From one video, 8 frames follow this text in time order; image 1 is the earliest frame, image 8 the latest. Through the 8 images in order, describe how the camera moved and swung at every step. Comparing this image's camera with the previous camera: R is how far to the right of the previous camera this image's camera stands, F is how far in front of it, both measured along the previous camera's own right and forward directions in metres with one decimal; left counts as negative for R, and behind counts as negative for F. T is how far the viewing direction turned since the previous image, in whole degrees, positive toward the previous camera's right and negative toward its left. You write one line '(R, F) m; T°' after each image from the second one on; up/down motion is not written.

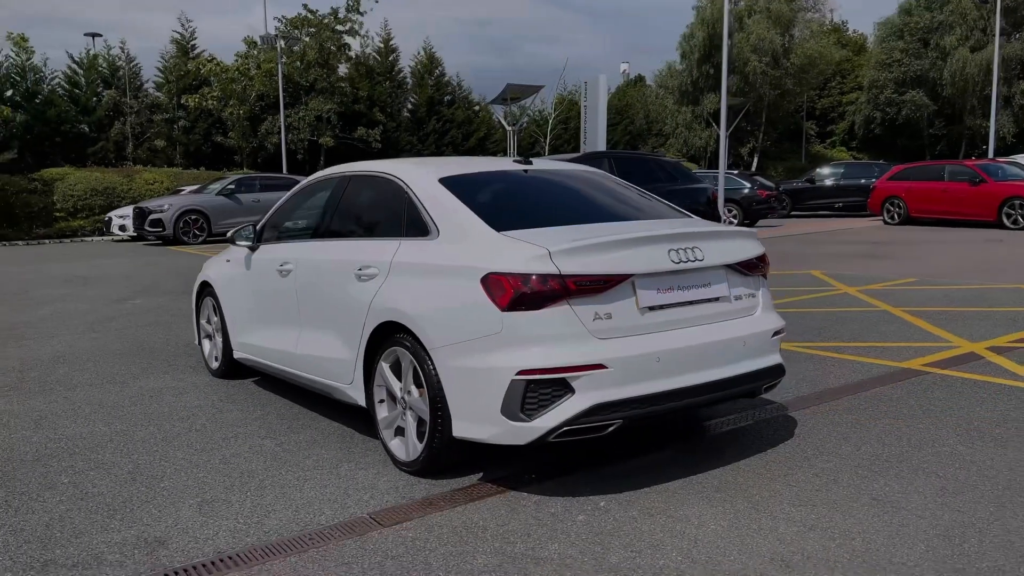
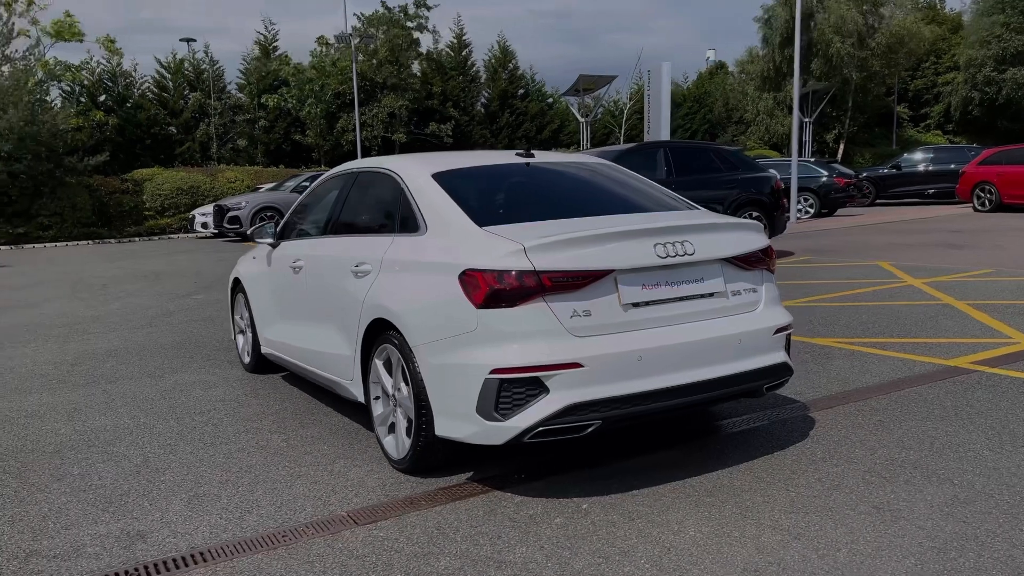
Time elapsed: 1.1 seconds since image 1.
(+0.5, +0.1) m; -6°
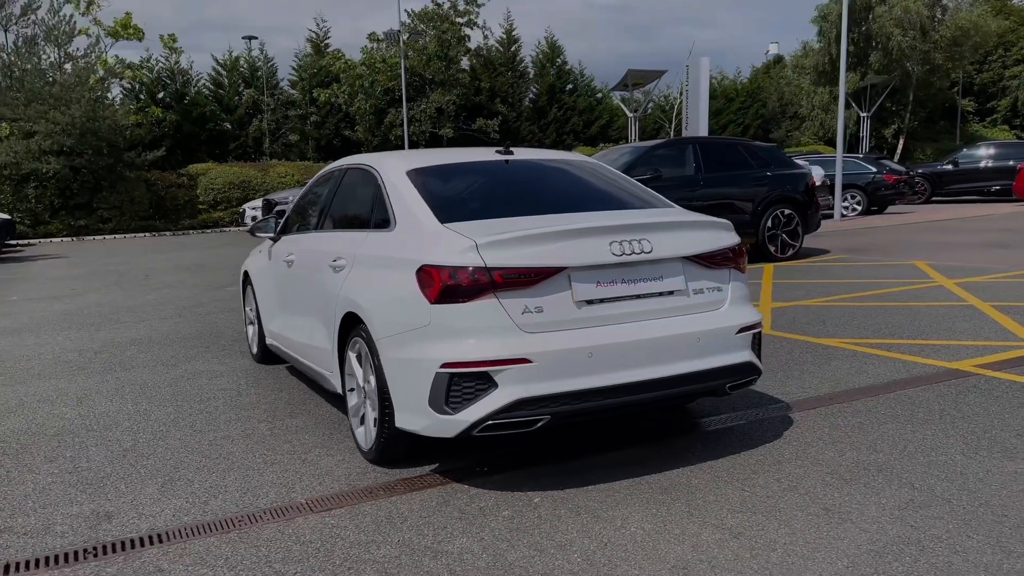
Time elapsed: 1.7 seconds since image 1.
(+0.4, 0.0) m; -4°
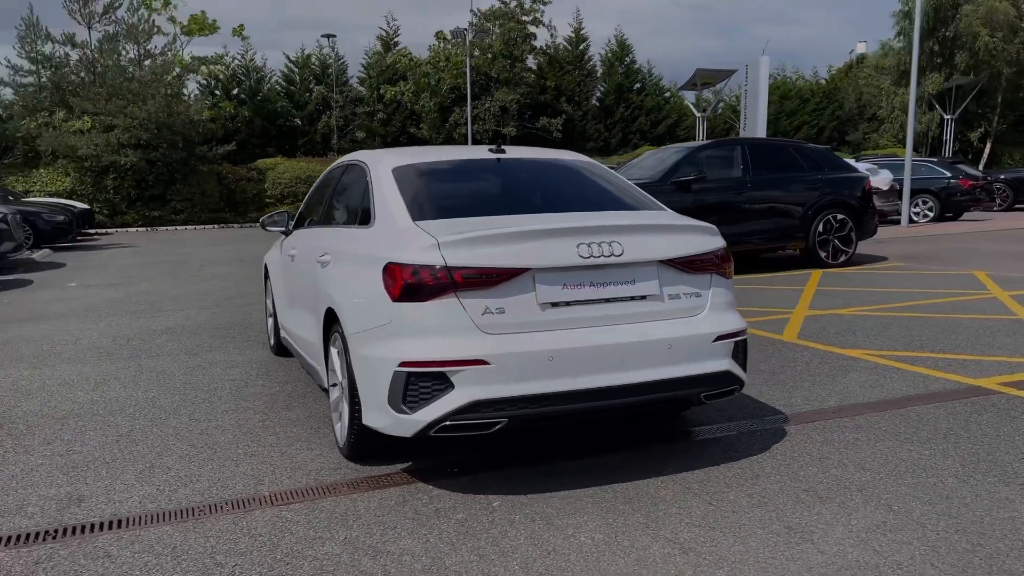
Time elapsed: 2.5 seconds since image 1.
(+0.5, +0.1) m; -5°
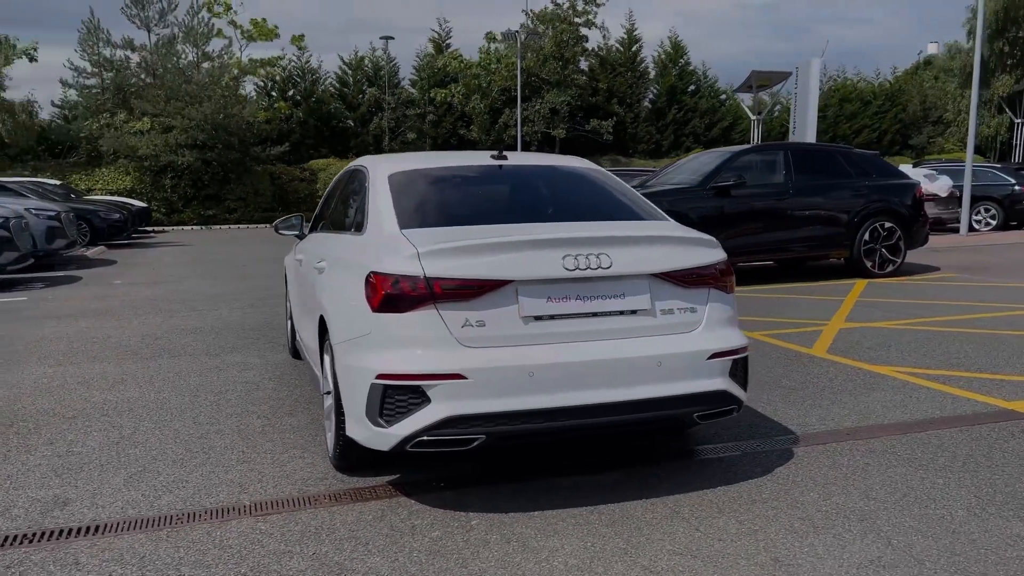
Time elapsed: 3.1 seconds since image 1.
(+0.3, +0.1) m; -4°
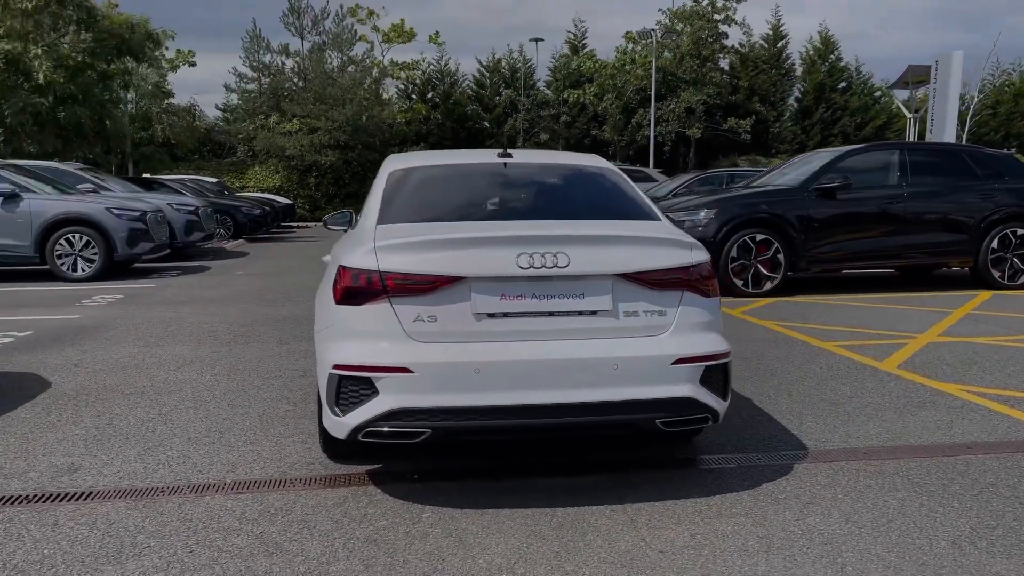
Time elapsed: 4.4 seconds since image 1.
(+0.8, +0.1) m; -10°
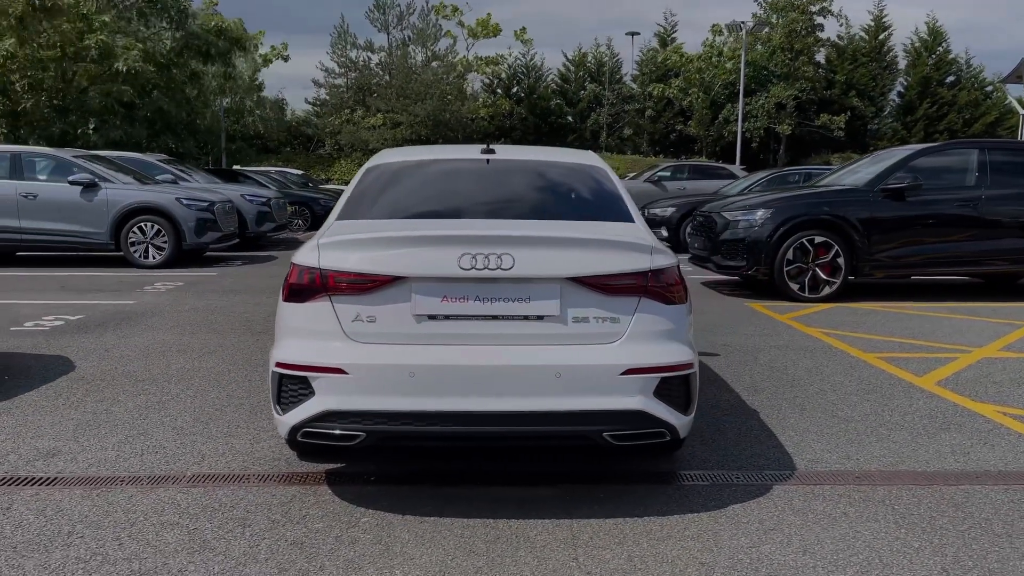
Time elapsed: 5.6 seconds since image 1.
(+0.6, +0.2) m; -6°
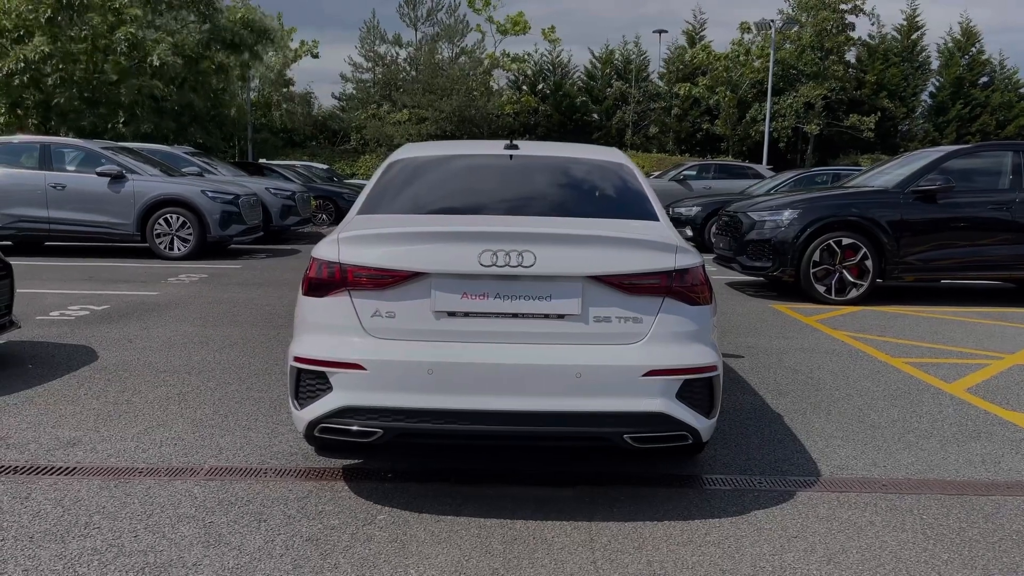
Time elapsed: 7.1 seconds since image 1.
(0.0, +0.1) m; -2°
